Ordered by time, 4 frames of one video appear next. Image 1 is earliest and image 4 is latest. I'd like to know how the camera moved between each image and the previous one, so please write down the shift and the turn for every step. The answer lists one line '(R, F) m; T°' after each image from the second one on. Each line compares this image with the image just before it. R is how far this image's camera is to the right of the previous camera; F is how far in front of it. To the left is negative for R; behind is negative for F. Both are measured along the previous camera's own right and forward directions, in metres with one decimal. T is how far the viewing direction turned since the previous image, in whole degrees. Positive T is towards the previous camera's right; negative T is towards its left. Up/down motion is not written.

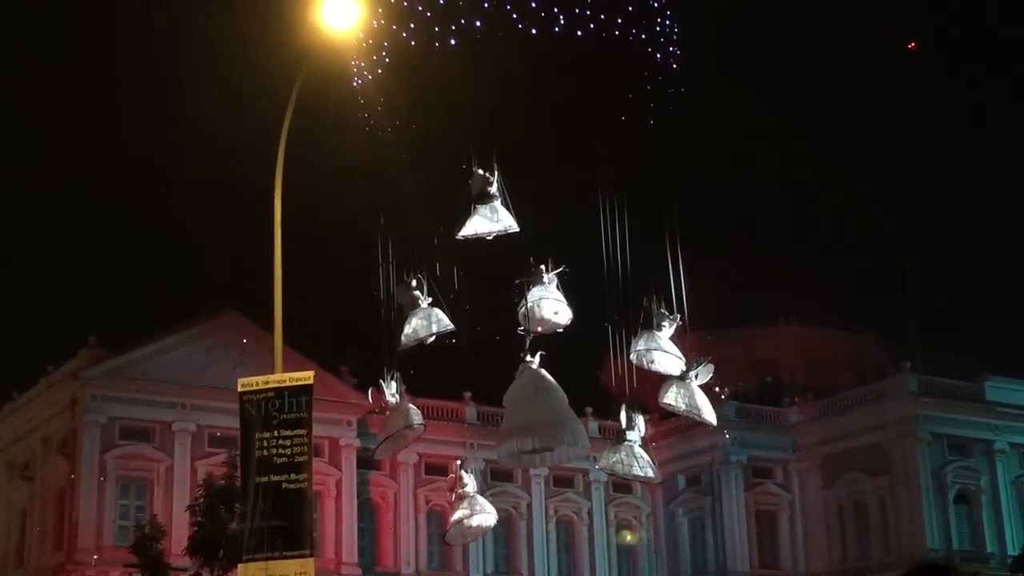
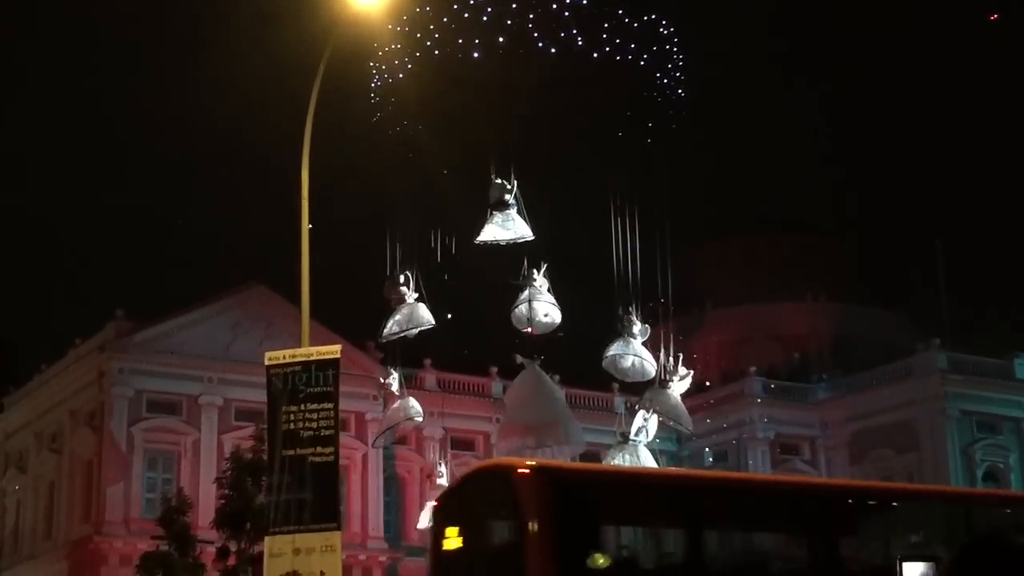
(-0.1, +0.1) m; -1°
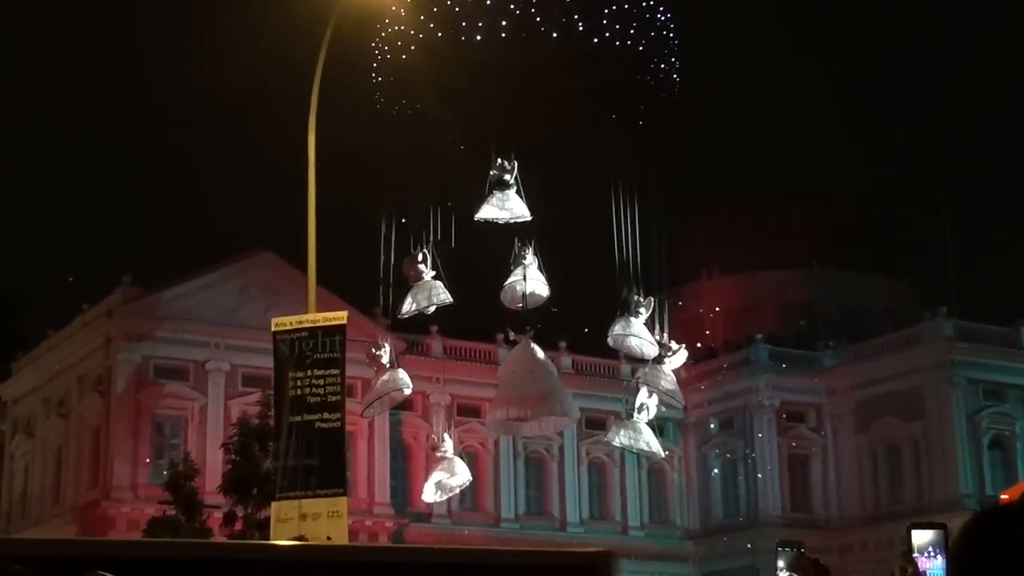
(0.0, 0.0) m; 0°
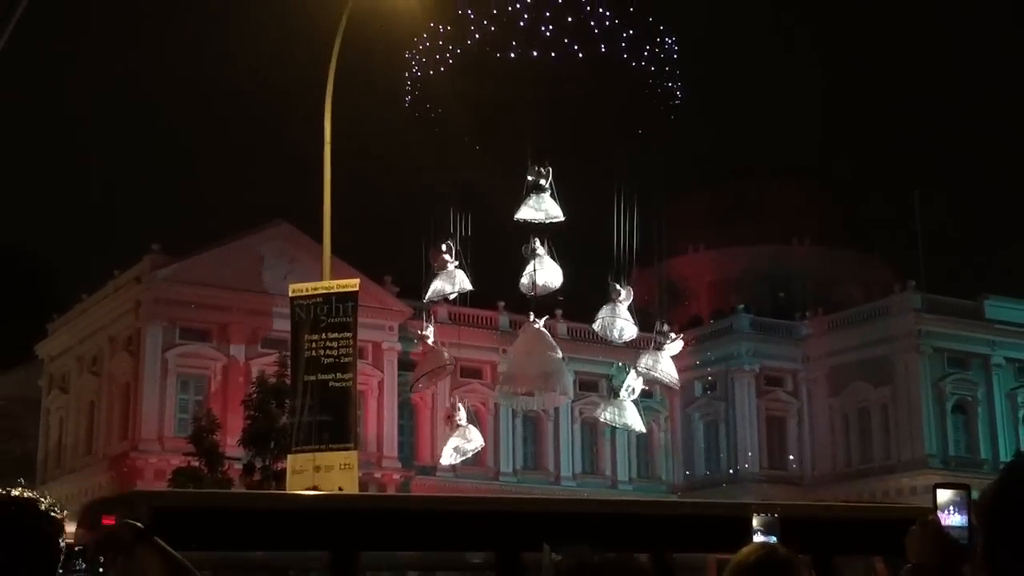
(+0.3, -2.2) m; -1°
